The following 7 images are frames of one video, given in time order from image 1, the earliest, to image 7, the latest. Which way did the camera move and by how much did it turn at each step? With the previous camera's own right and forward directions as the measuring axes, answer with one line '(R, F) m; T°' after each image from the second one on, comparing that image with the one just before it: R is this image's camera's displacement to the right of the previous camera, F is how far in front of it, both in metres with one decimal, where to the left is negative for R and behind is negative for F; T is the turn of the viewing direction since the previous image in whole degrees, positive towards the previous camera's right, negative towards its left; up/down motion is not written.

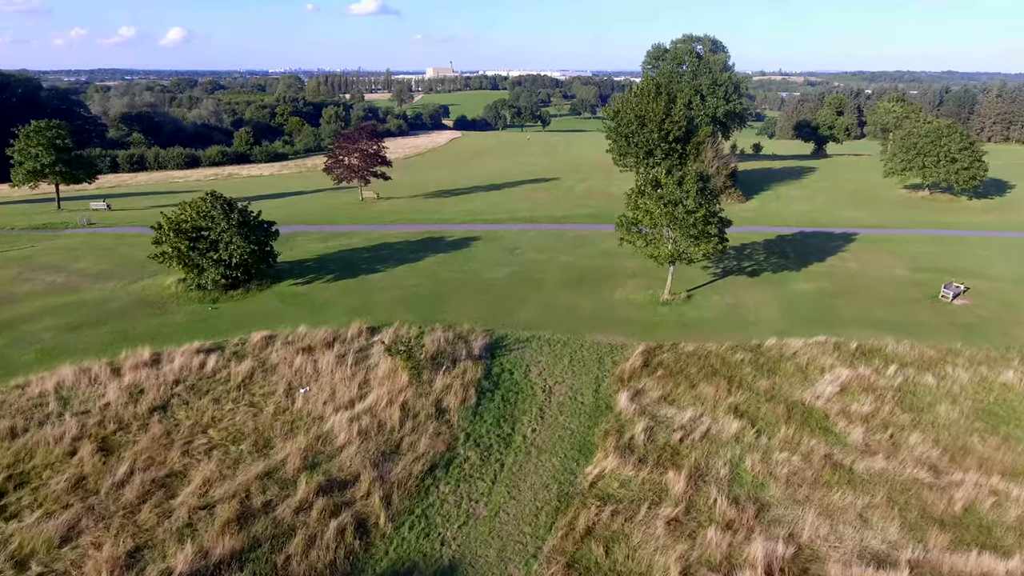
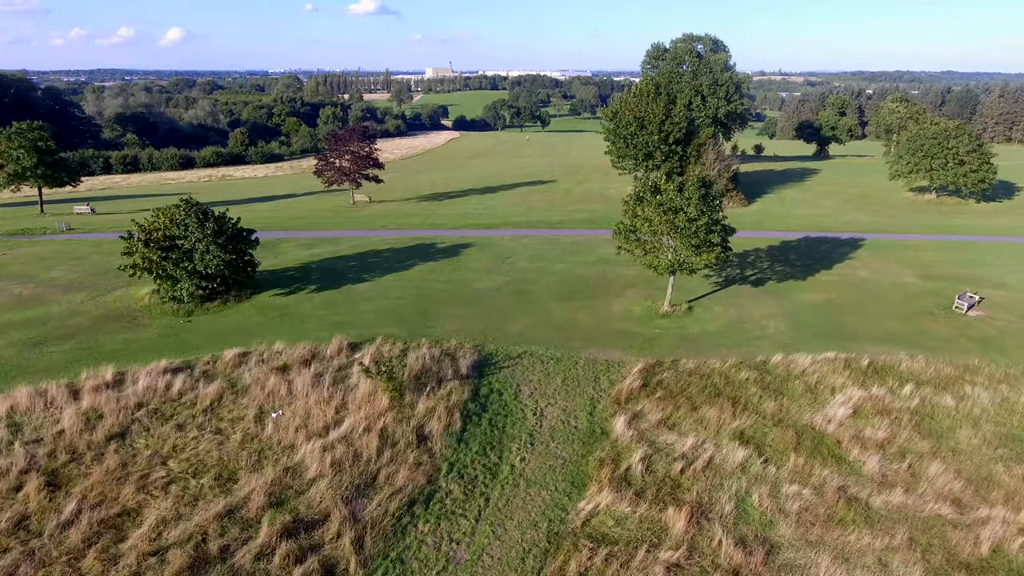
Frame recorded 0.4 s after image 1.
(+0.4, +1.3) m; 0°
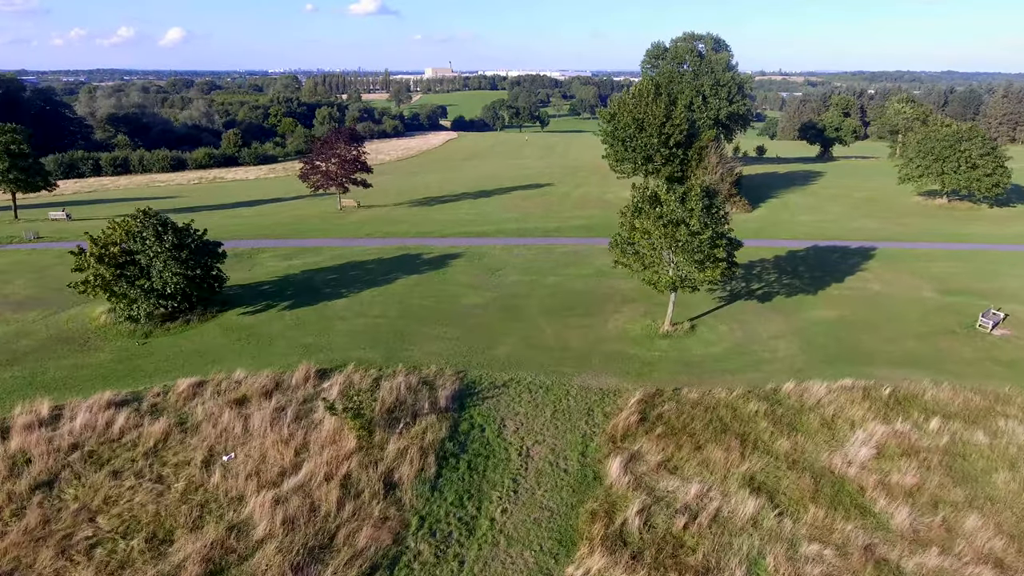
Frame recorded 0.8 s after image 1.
(+0.5, +1.8) m; 0°
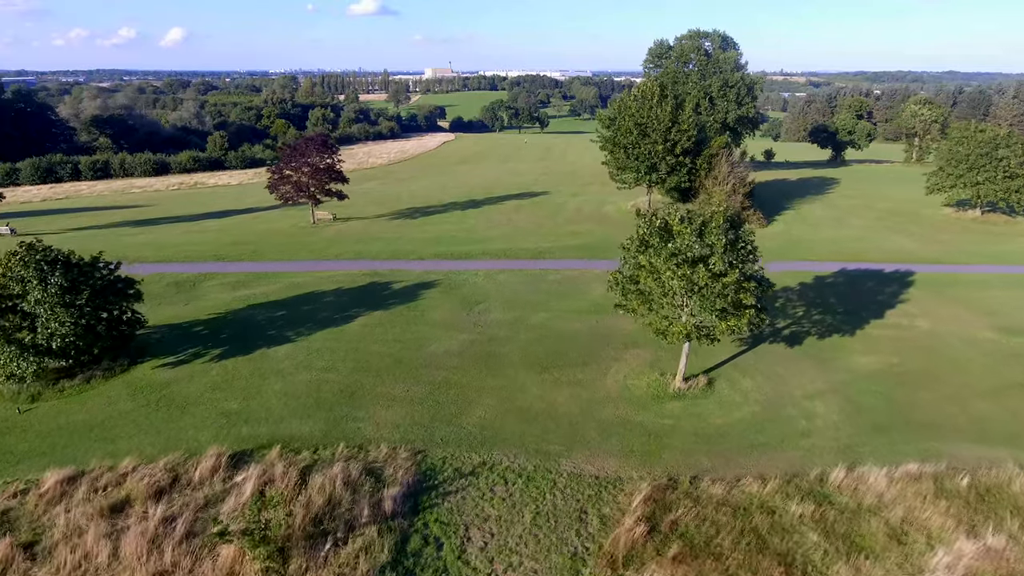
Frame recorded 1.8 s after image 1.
(+0.8, +4.0) m; 0°
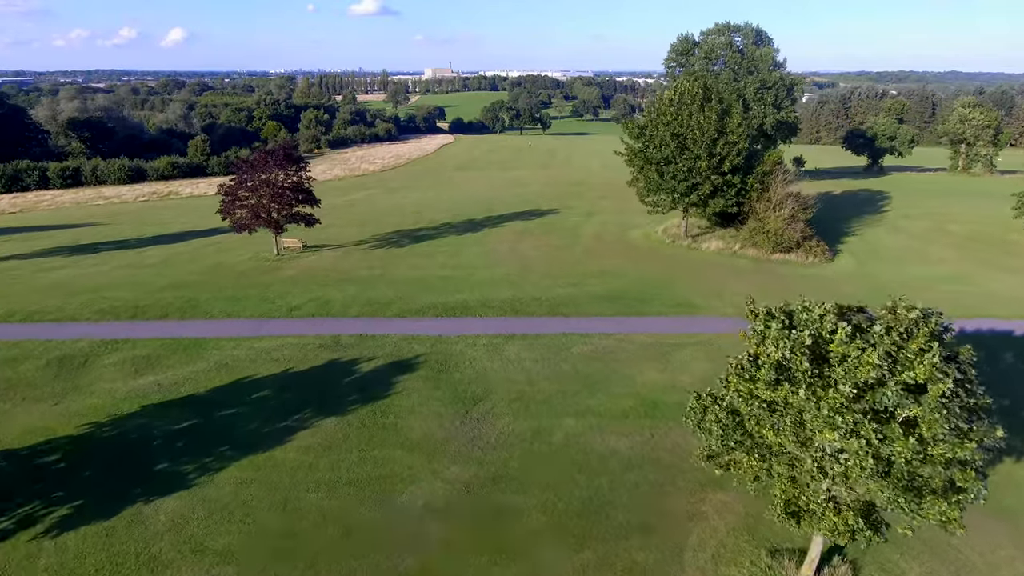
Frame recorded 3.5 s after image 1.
(-0.4, +7.0) m; 0°
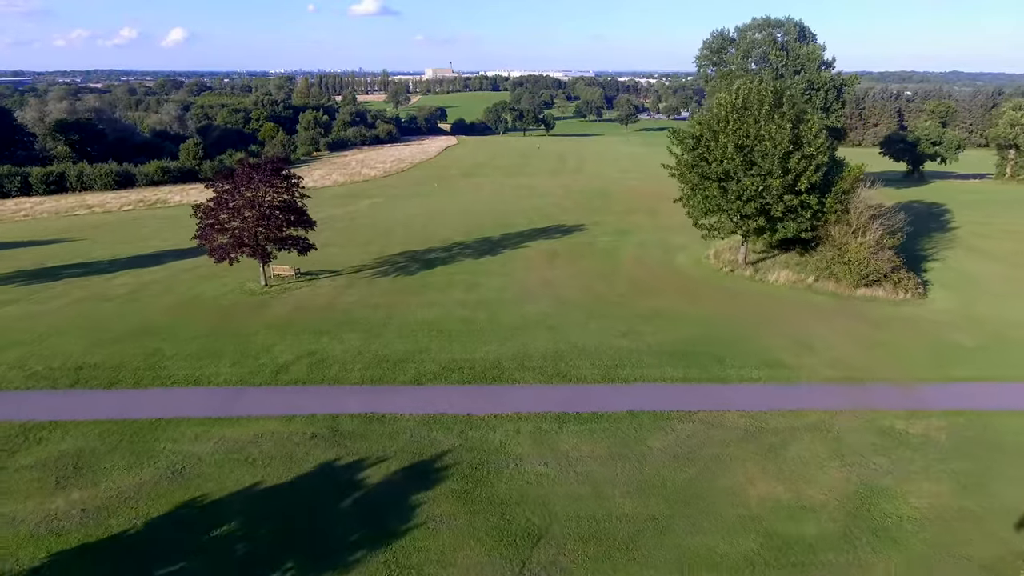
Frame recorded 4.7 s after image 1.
(-1.6, +4.9) m; 0°
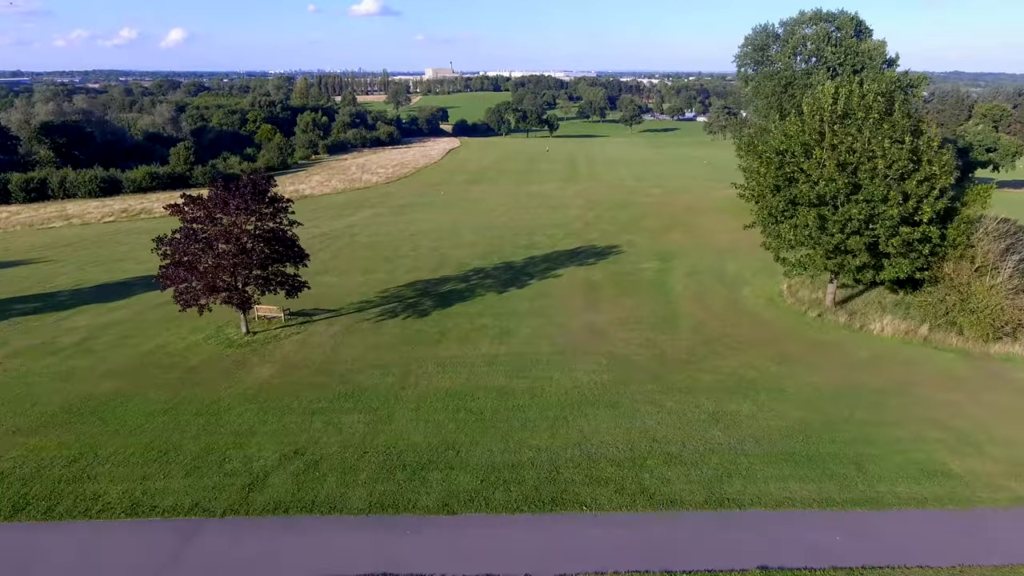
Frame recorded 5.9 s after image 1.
(-1.6, +5.1) m; 0°
